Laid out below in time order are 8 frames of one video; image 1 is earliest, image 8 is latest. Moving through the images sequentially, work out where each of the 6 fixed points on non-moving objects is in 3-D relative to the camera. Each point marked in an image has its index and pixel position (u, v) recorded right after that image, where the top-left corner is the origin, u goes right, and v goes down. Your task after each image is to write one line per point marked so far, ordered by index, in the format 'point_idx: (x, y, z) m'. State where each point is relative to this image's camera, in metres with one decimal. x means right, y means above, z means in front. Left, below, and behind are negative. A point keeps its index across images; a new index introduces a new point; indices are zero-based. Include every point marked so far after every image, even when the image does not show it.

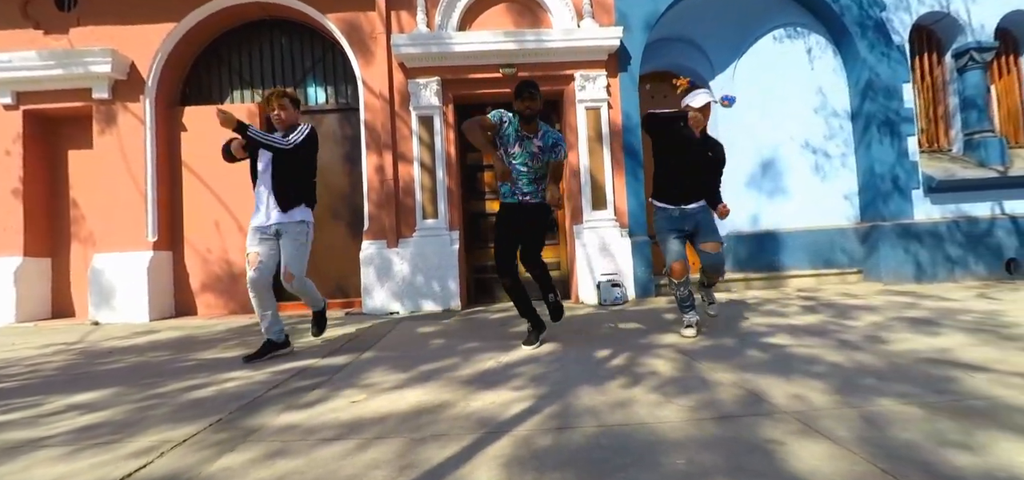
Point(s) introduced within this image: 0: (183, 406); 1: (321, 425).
0: (-1.8, -0.9, +2.5) m
1: (-0.9, -0.9, +2.1) m
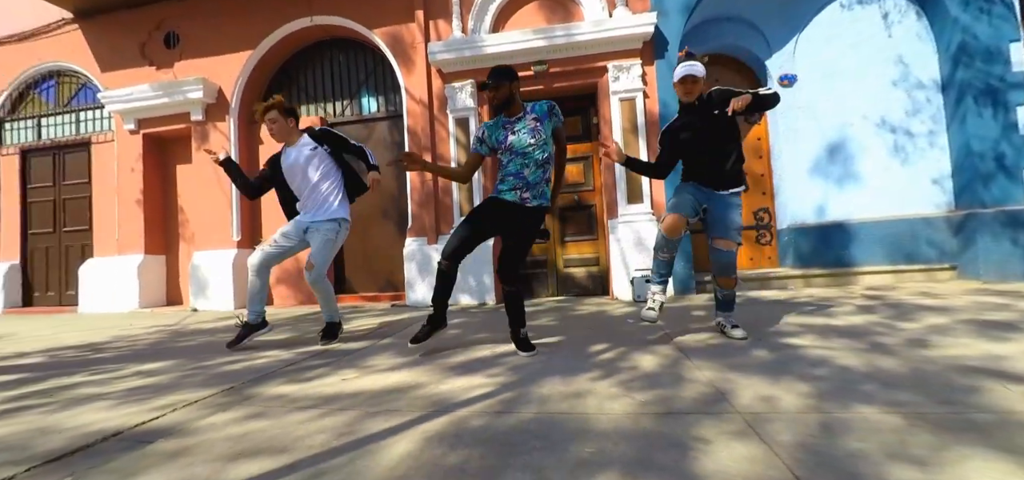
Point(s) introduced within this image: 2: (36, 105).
0: (-1.9, -0.9, +2.9) m
1: (-1.1, -0.8, +2.4) m
2: (-8.2, +2.4, +7.7) m
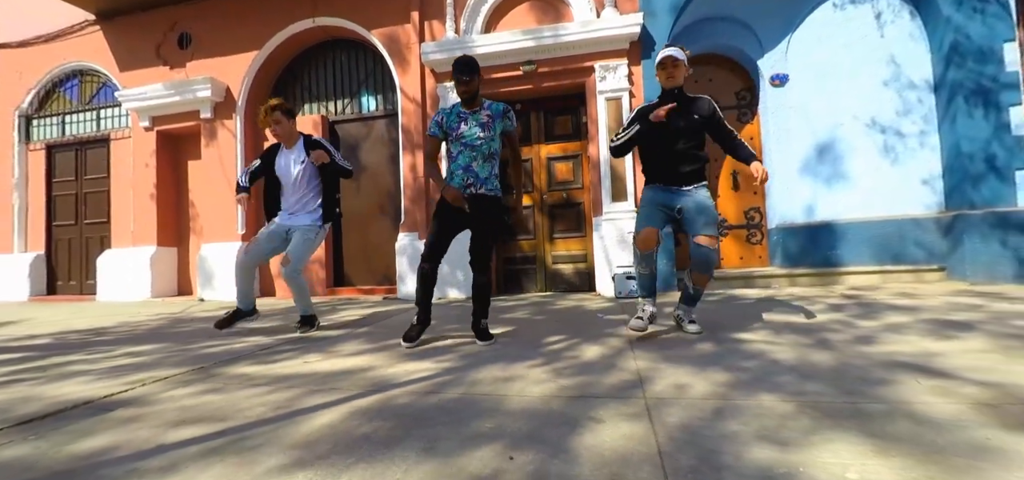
0: (-2.2, -0.8, +3.1) m
1: (-1.4, -0.8, +2.6) m
2: (-8.2, +2.5, +8.2) m
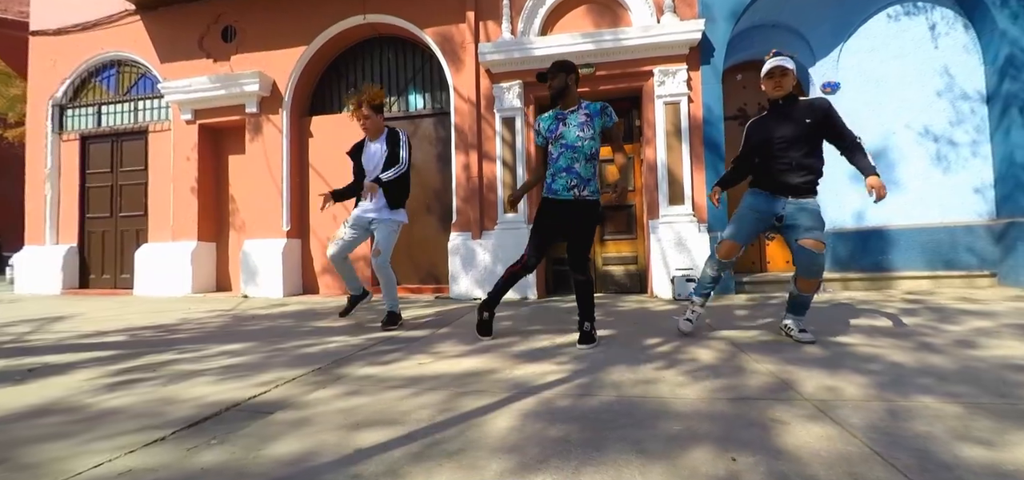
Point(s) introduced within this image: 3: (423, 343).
0: (-1.5, -0.8, +3.1) m
1: (-0.7, -0.8, +2.6) m
2: (-7.5, +2.6, +8.1) m
3: (-0.7, -0.8, +3.5) m
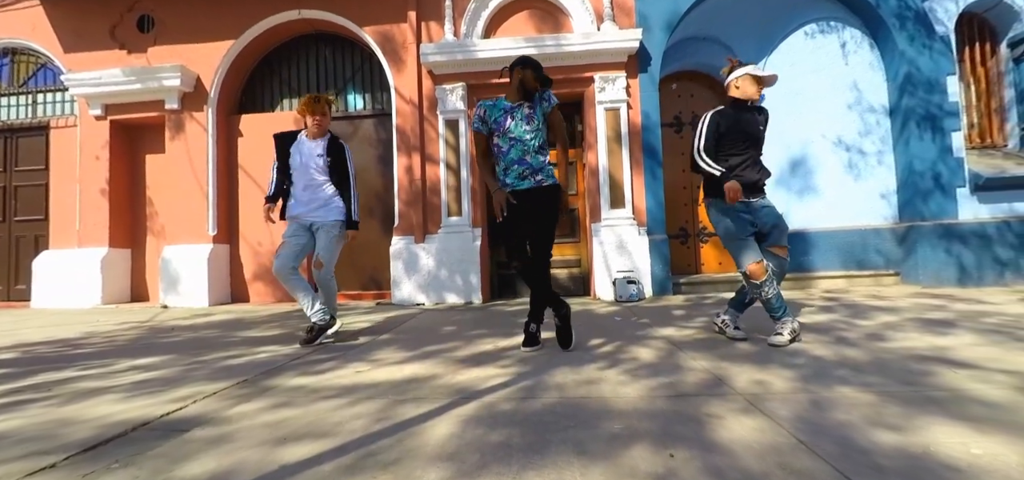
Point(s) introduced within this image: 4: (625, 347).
0: (-1.9, -0.8, +2.9) m
1: (-1.0, -0.8, +2.4) m
2: (-8.4, +2.5, +7.2) m
3: (-1.1, -0.8, +3.3) m
4: (+0.8, -0.7, +3.1) m
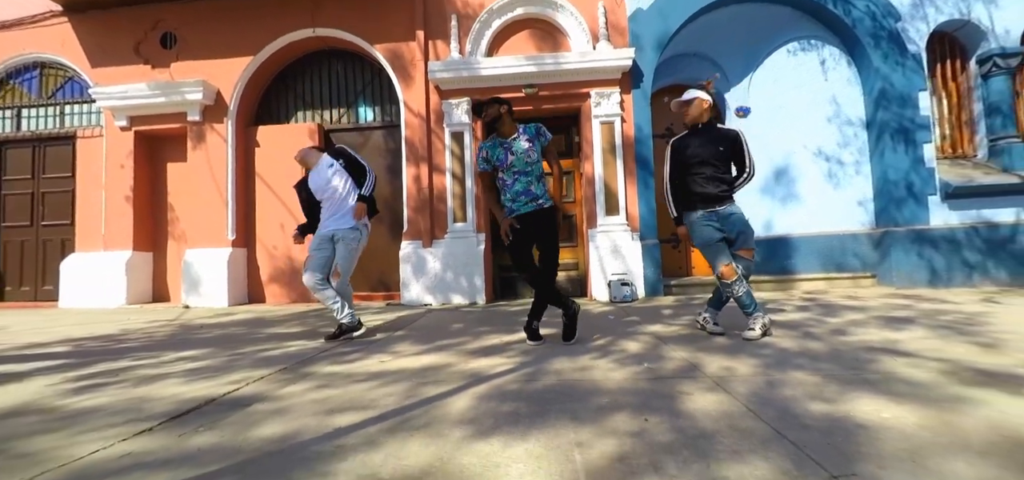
0: (-1.9, -0.9, +3.3) m
1: (-1.0, -0.8, +2.8) m
2: (-8.4, +2.5, +7.6) m
3: (-1.1, -0.9, +3.7) m
4: (+0.8, -0.8, +3.5) m
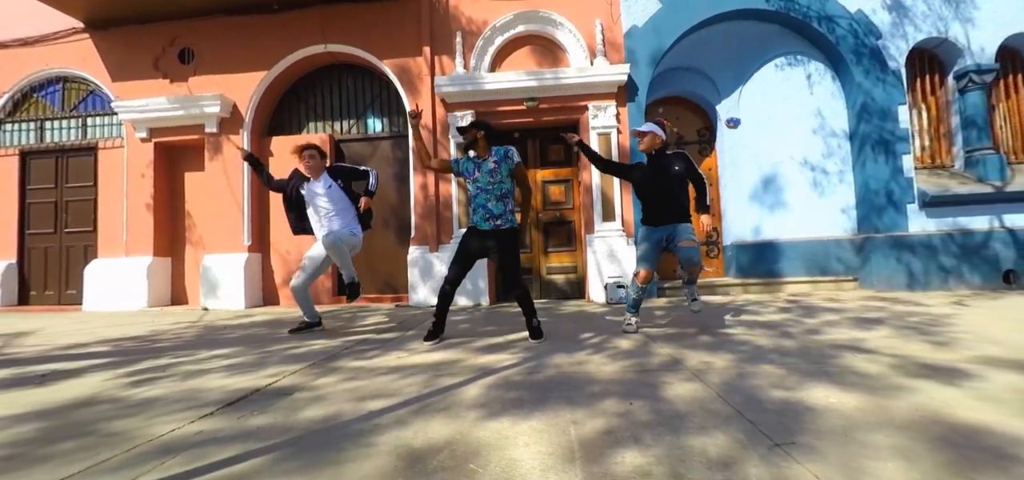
0: (-1.8, -0.9, +3.6) m
1: (-1.0, -0.9, +3.2) m
2: (-8.4, +2.4, +8.0) m
3: (-1.1, -0.9, +4.0) m
4: (+0.8, -0.9, +3.9) m
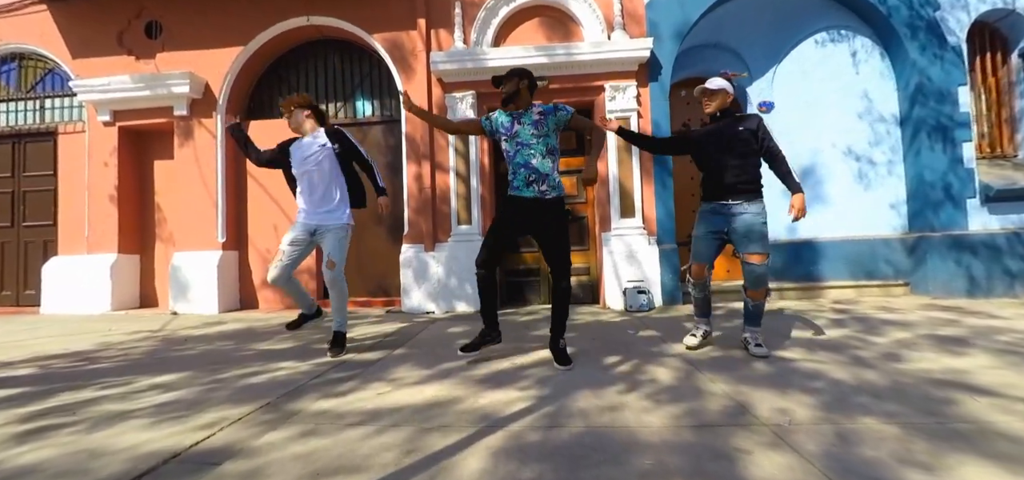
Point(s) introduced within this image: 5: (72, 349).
0: (-1.8, -1.0, +2.9) m
1: (-0.9, -0.9, +2.5) m
2: (-8.3, +2.5, +7.2) m
3: (-1.0, -0.9, +3.3) m
4: (+0.9, -0.9, +3.1) m
5: (-4.2, -1.0, +4.3) m
